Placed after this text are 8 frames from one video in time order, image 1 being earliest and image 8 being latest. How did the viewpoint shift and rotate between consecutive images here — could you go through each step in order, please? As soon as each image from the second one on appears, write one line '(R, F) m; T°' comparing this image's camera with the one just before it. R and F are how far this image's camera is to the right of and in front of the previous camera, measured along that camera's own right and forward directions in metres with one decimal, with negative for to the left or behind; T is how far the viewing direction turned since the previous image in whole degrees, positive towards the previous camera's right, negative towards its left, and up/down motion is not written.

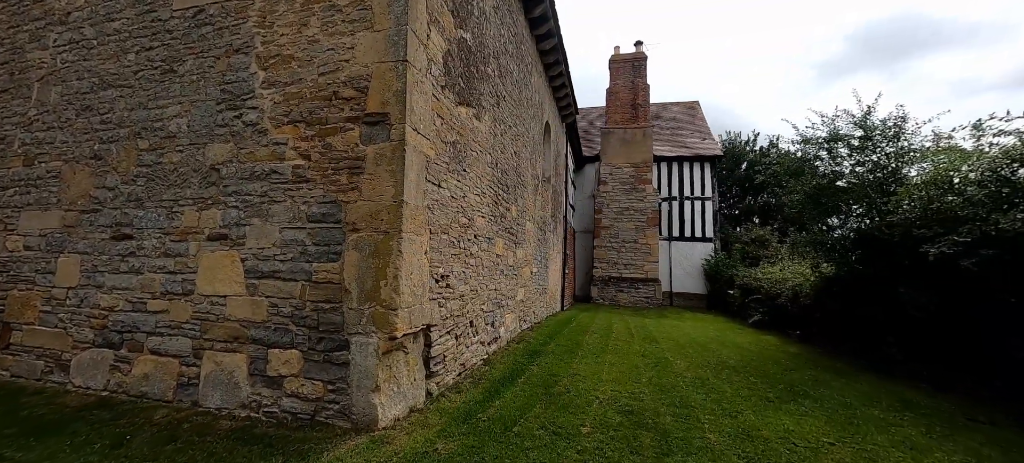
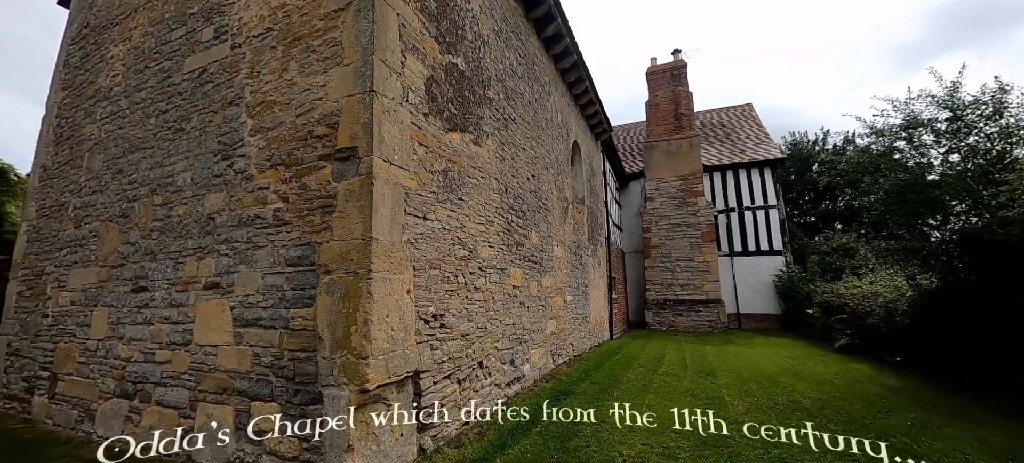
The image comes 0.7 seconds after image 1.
(+0.6, +0.4) m; -9°
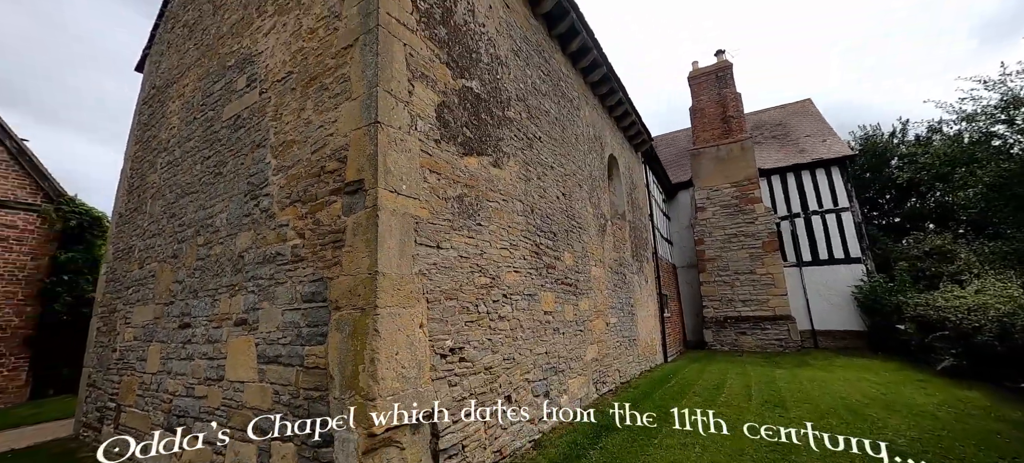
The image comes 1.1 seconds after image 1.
(+0.3, +0.2) m; -7°
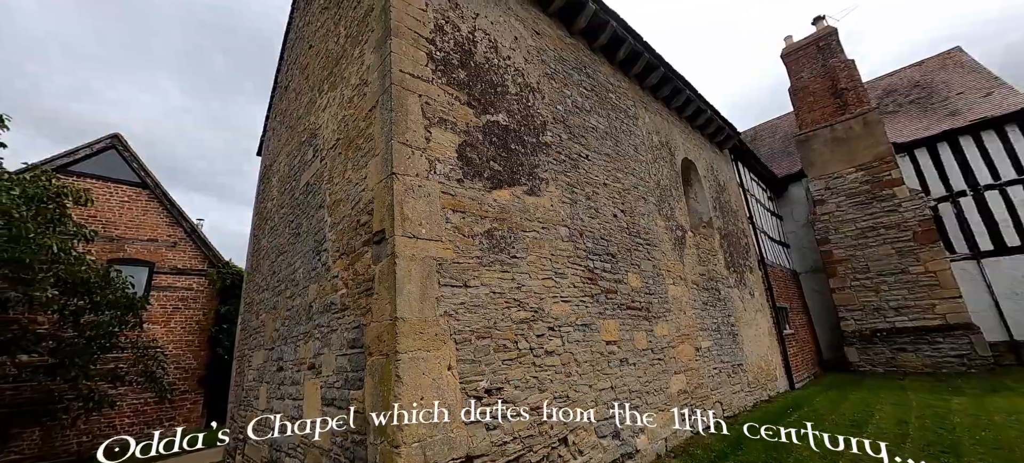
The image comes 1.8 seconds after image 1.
(+0.6, +0.2) m; -15°
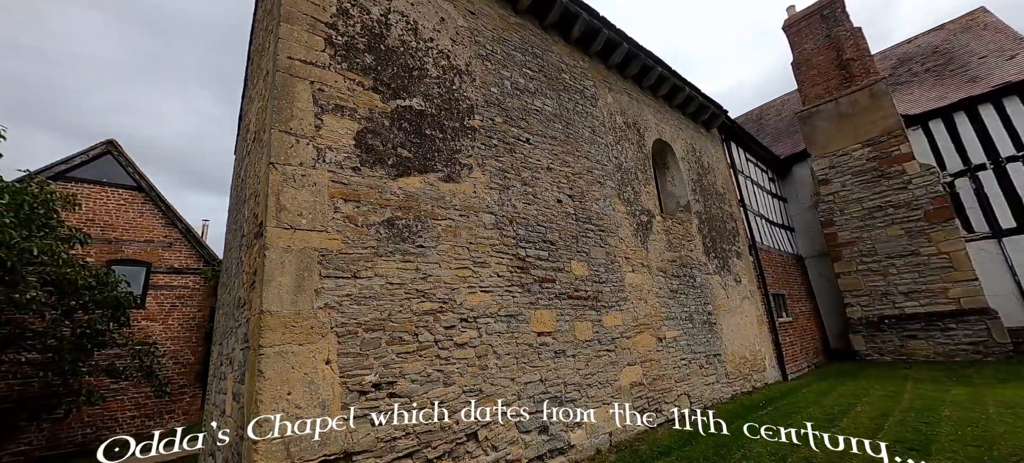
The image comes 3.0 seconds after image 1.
(+1.0, +0.2) m; -4°
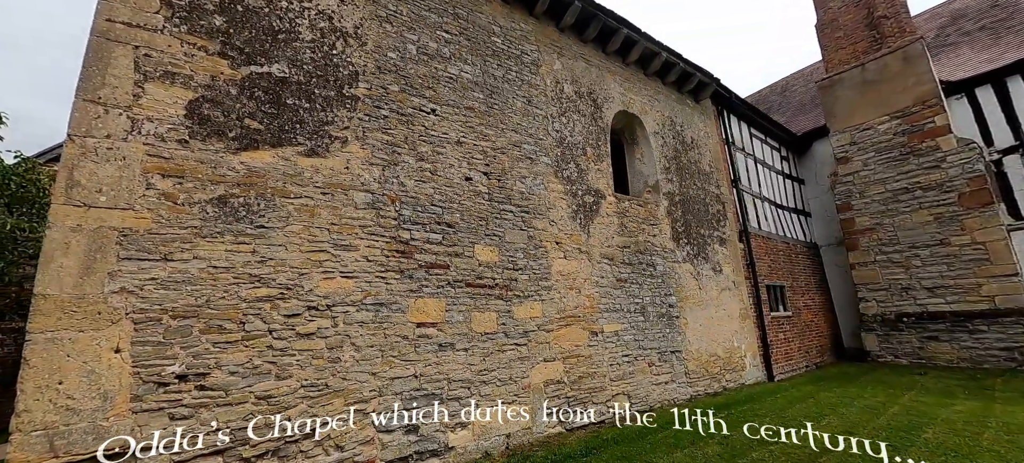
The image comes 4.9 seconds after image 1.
(+1.4, +0.5) m; -6°
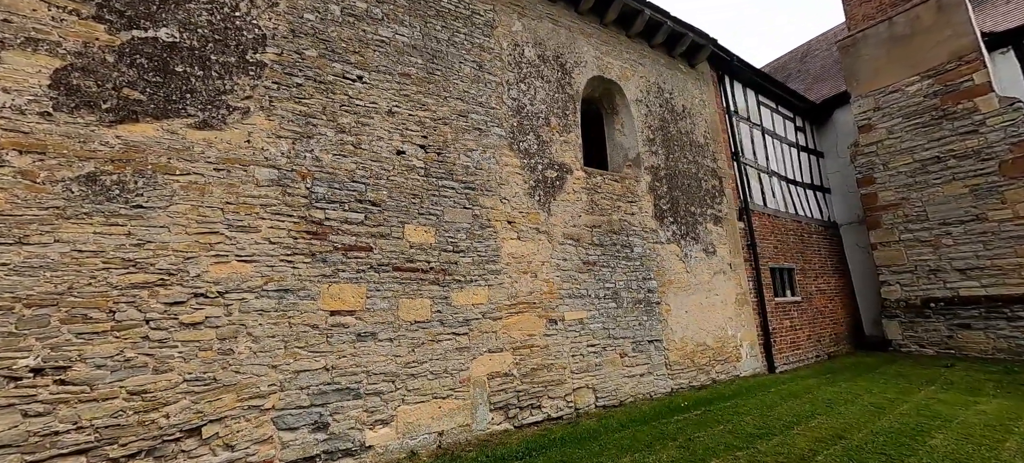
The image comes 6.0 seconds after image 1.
(+0.9, +0.5) m; -4°
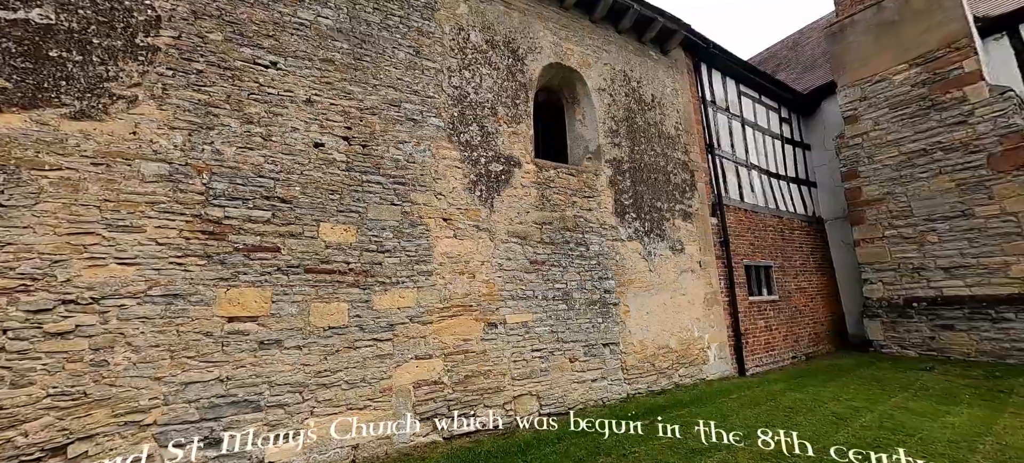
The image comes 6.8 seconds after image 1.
(+0.7, +0.3) m; -1°
